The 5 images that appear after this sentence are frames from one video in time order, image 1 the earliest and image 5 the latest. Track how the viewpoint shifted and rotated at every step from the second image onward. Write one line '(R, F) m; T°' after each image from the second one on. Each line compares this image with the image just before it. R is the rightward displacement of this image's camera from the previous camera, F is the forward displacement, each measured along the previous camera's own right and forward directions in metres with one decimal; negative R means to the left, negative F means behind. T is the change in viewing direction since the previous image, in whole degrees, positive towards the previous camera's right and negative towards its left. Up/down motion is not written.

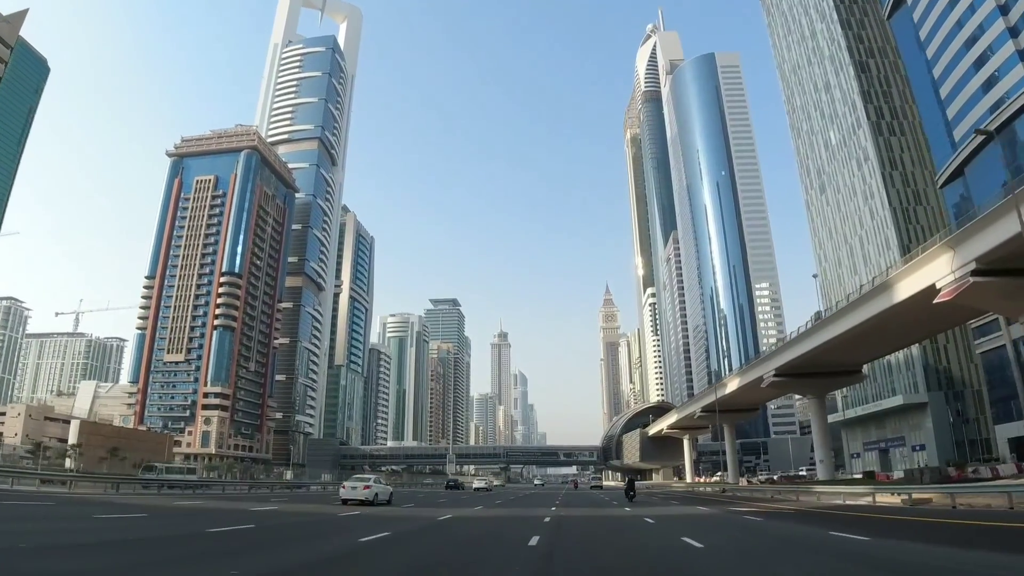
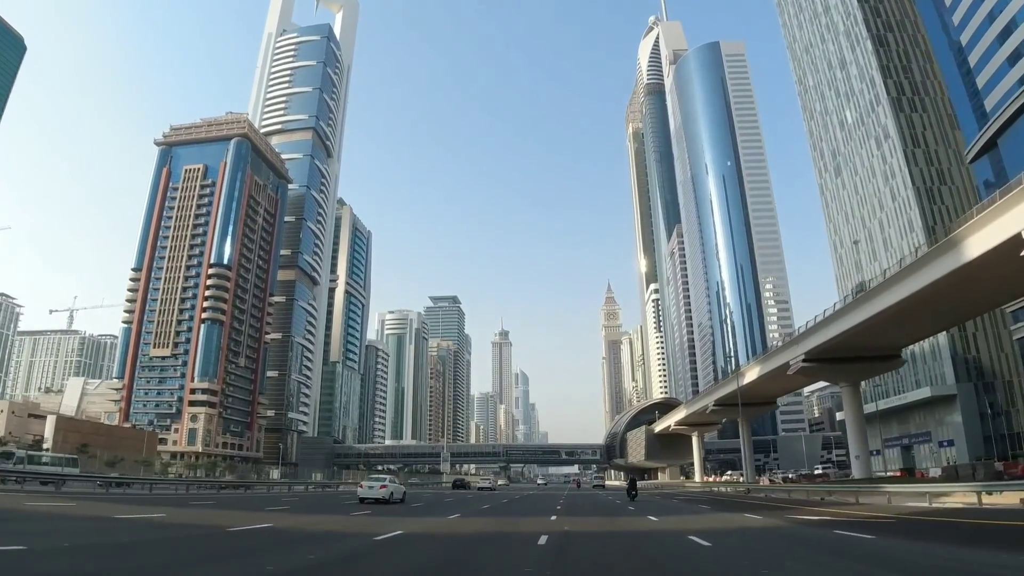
(+0.5, +5.9) m; 0°
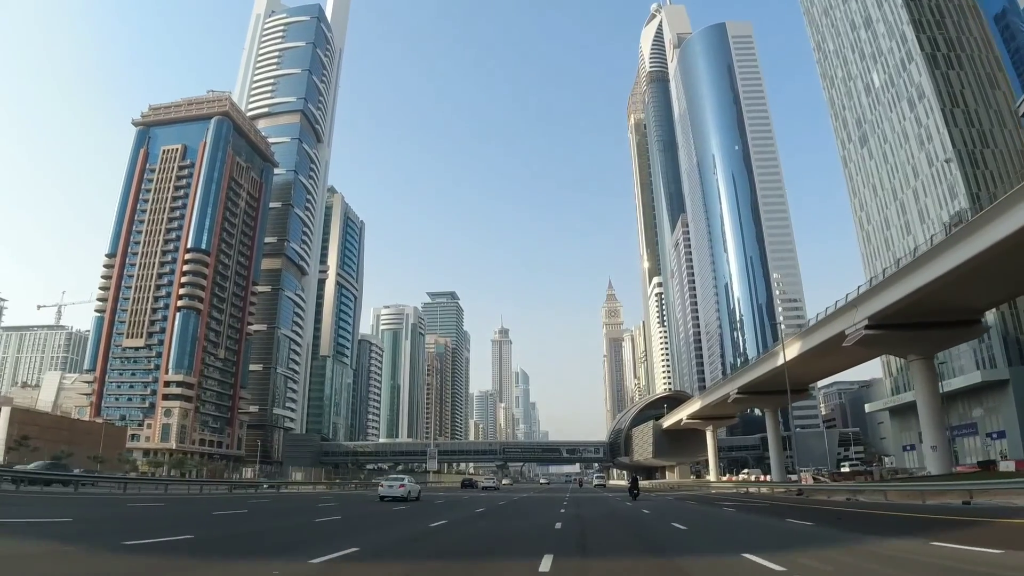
(+0.7, +9.4) m; 0°
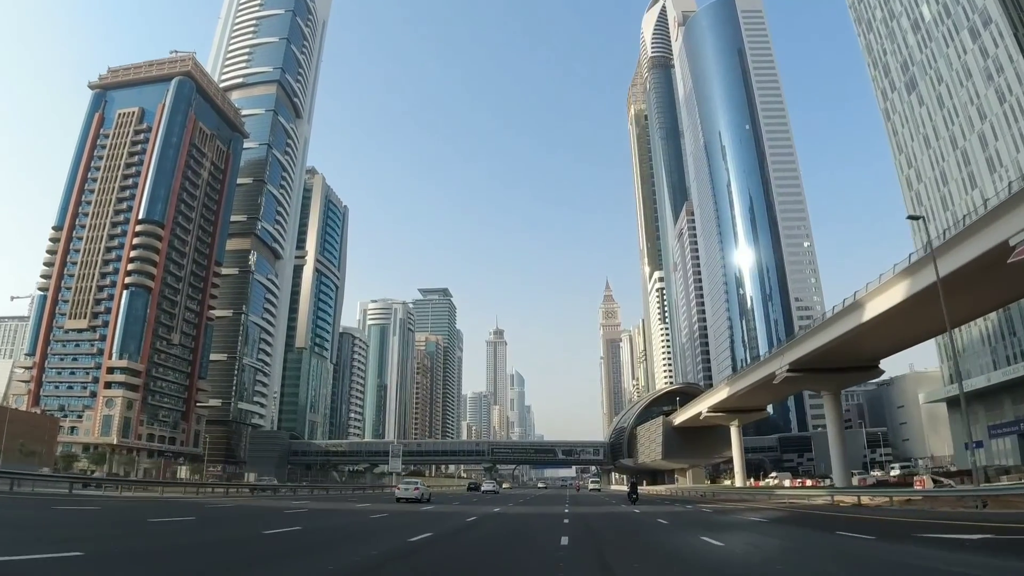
(+1.2, +15.0) m; 0°
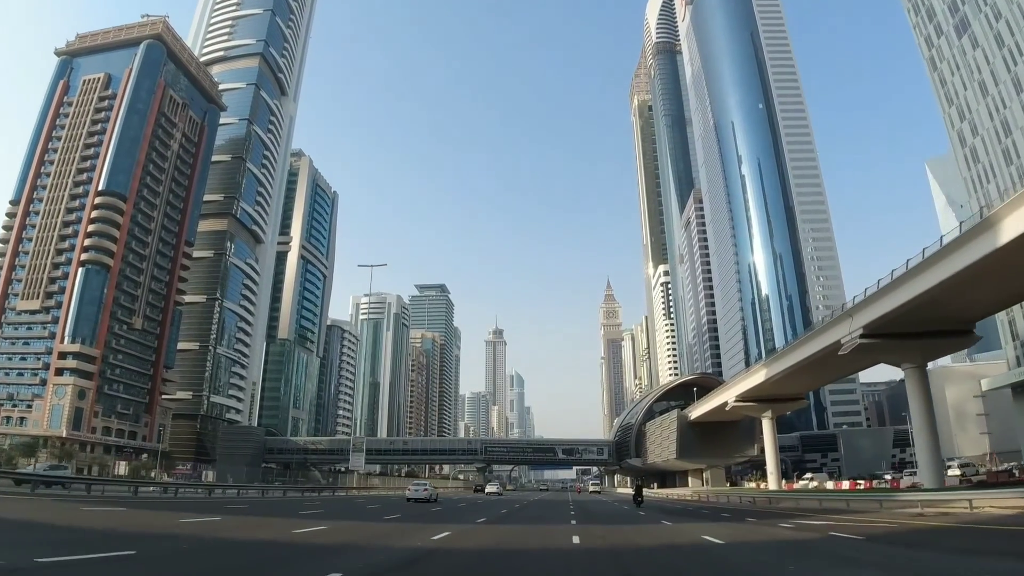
(+0.8, +11.5) m; 0°
